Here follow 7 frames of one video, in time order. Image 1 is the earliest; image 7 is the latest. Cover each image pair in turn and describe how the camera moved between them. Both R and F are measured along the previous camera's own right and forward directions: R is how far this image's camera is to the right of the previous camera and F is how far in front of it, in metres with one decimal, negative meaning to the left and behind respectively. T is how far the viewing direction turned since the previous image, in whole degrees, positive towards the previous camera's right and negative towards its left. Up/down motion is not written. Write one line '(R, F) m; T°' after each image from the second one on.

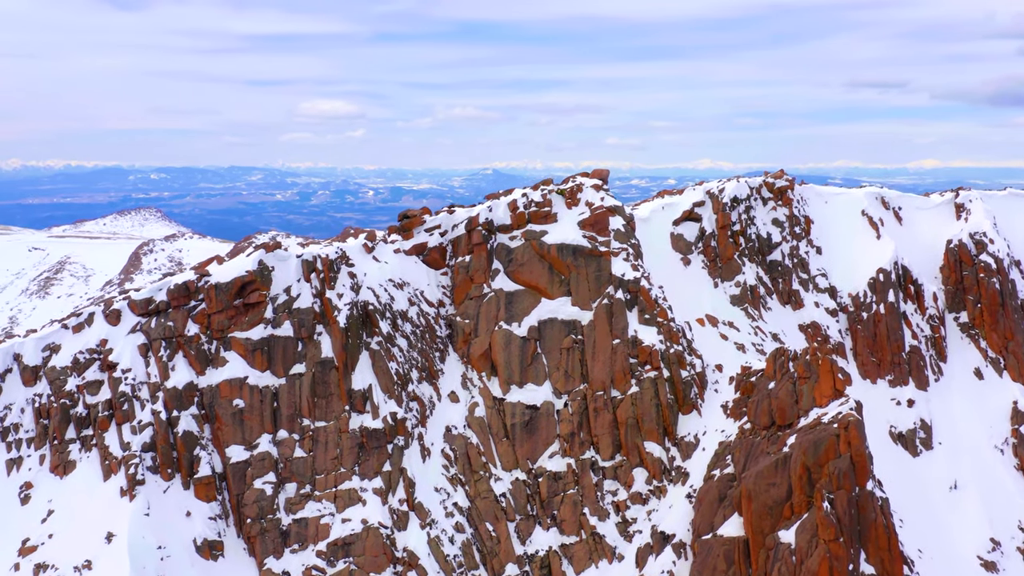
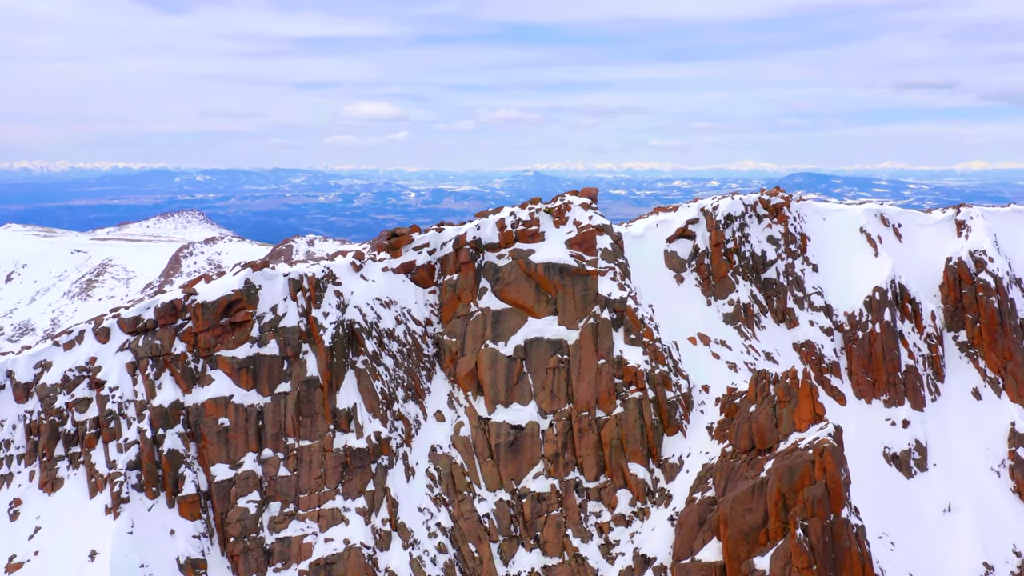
(+2.3, 0.0) m; -1°
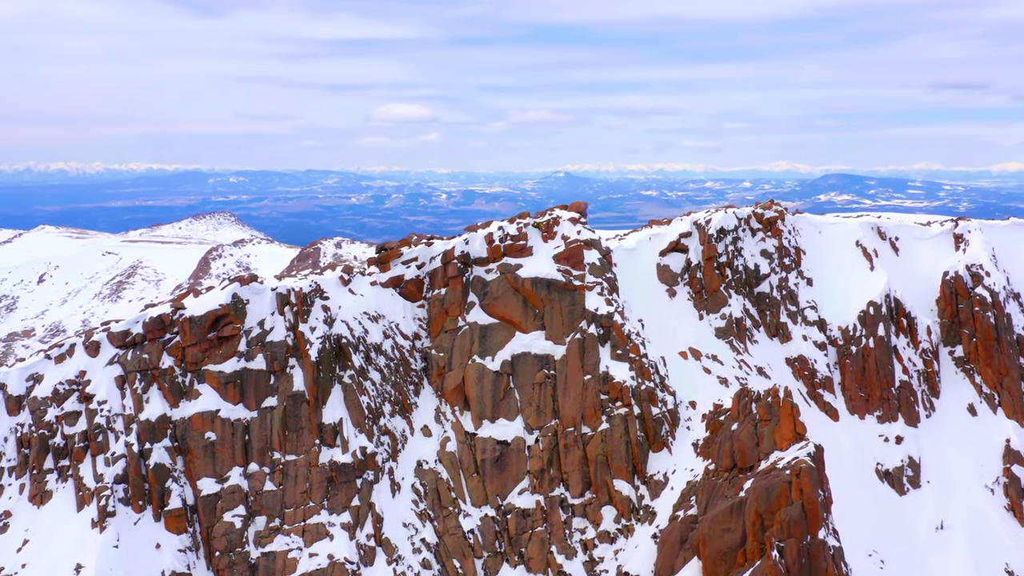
(+1.8, -0.1) m; -1°
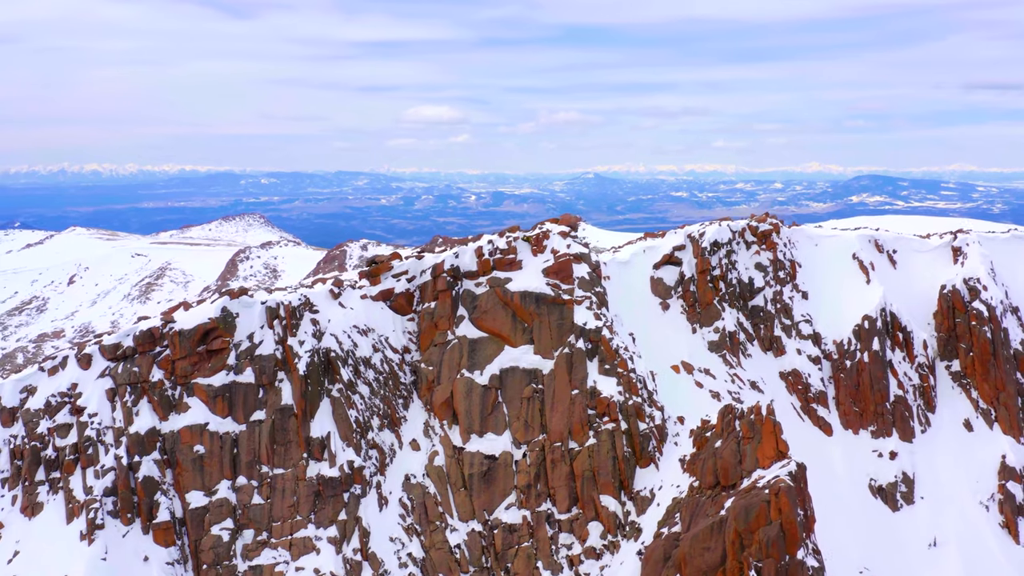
(+1.7, -0.1) m; -1°
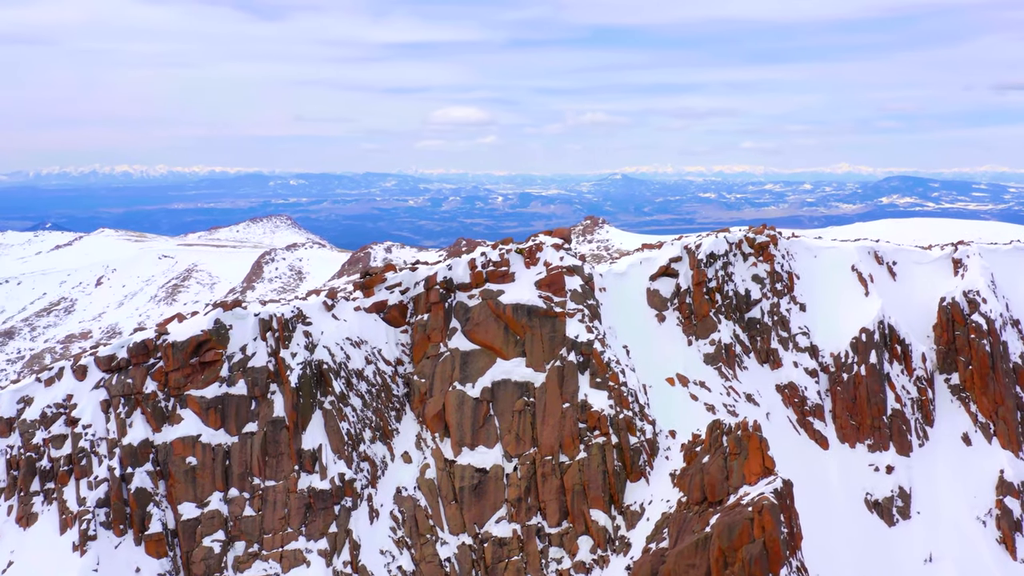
(+1.4, -0.1) m; -1°
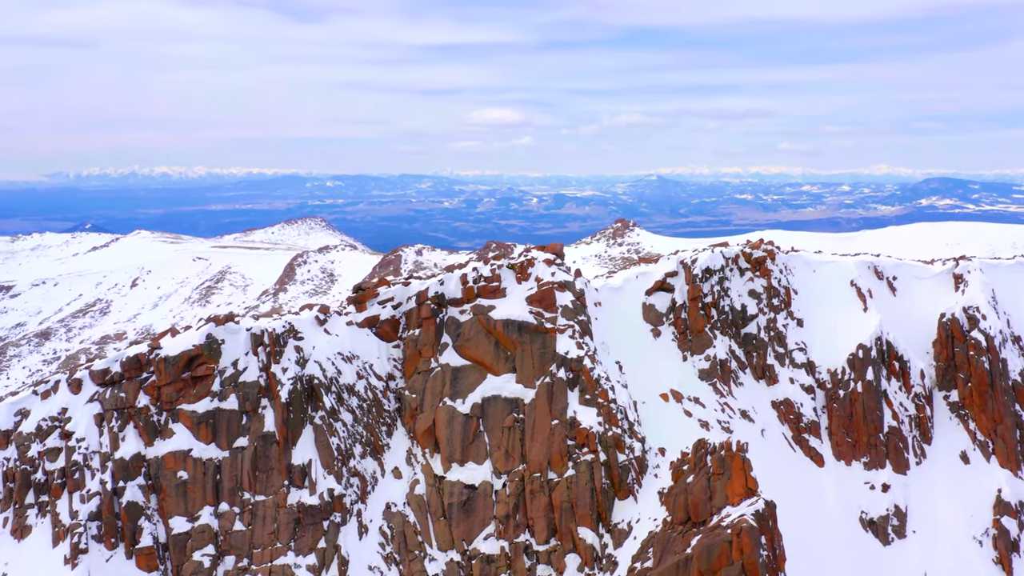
(+1.7, -0.2) m; -1°
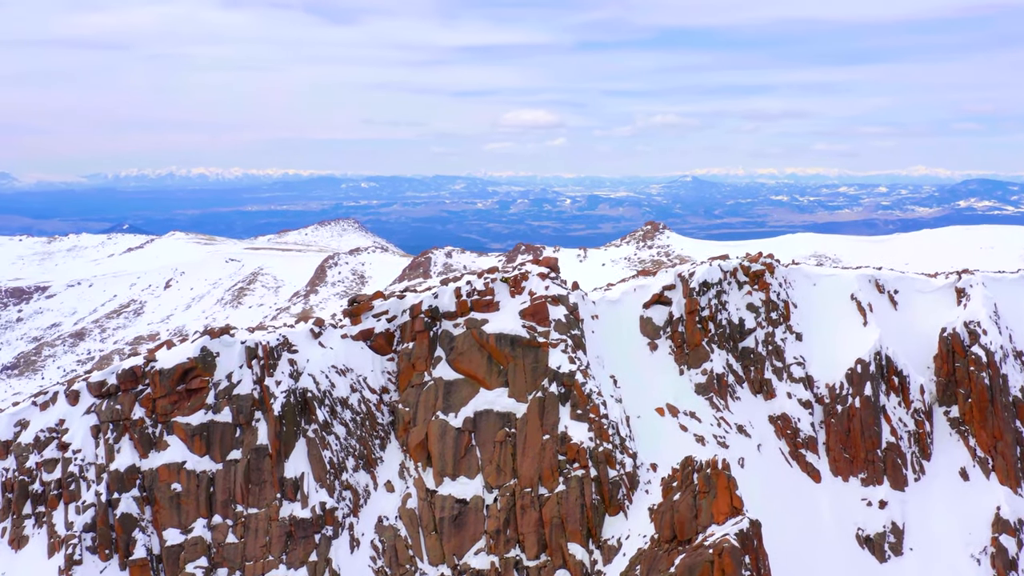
(+1.5, -0.2) m; -1°
